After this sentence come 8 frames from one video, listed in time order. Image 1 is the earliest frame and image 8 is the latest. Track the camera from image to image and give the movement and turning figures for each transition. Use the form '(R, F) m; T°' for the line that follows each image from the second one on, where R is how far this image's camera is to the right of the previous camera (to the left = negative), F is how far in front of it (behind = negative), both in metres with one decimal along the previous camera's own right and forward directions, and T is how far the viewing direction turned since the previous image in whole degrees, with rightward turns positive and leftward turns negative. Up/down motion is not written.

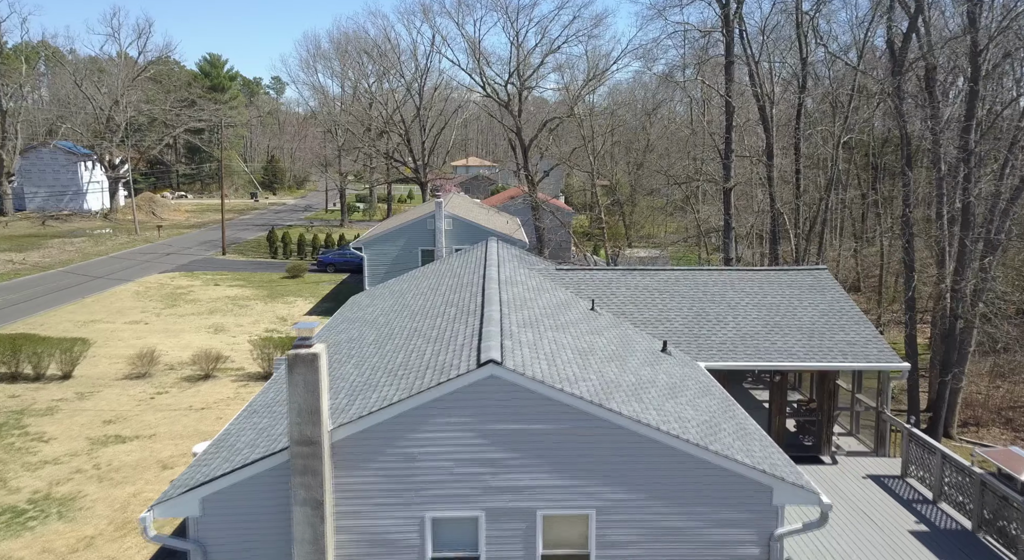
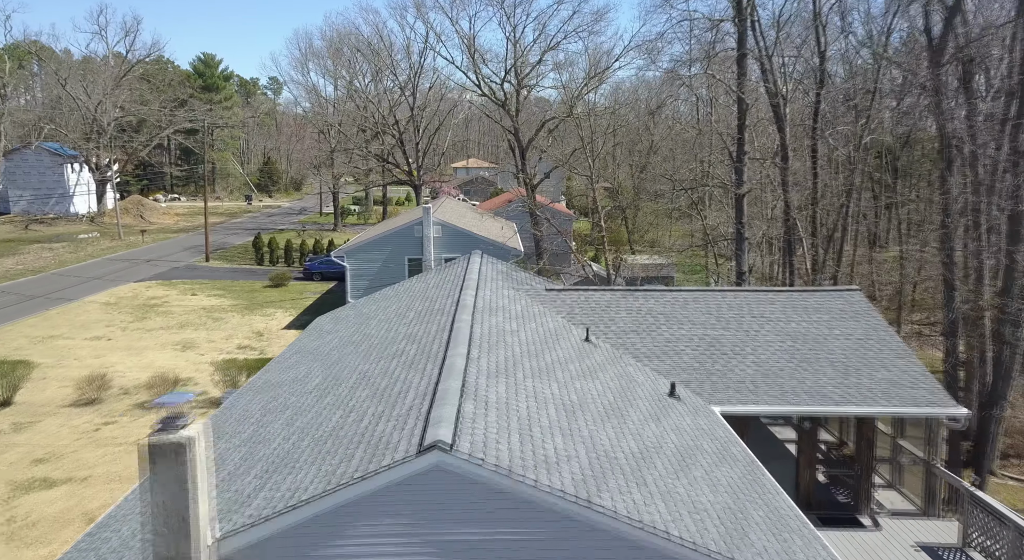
(+0.3, +2.4) m; 0°
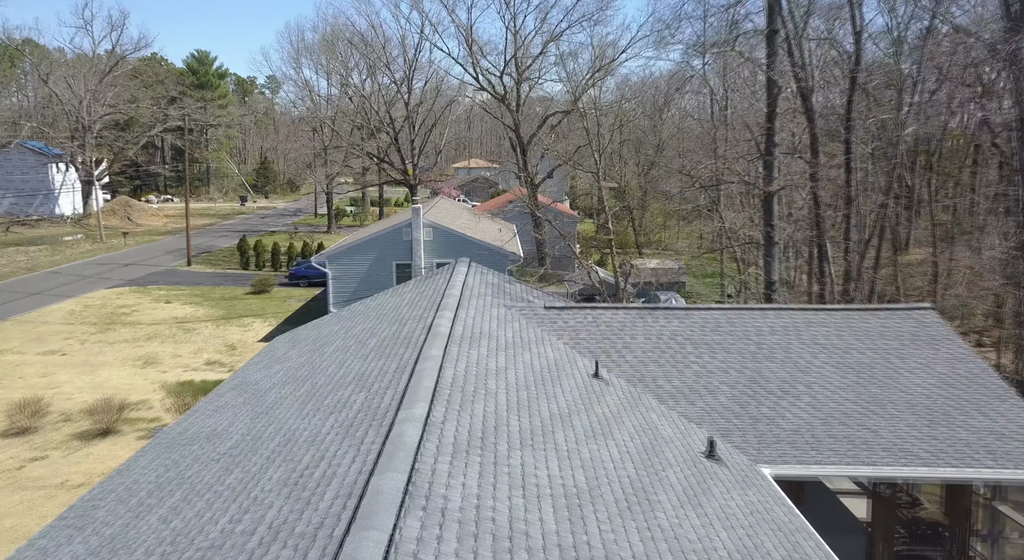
(+0.2, +2.9) m; 0°
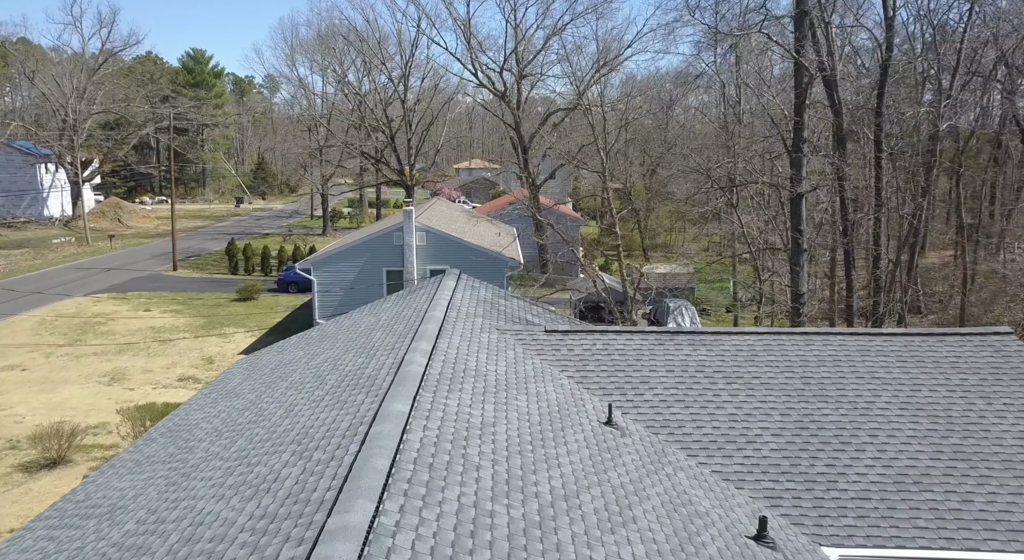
(+0.1, +2.1) m; 0°
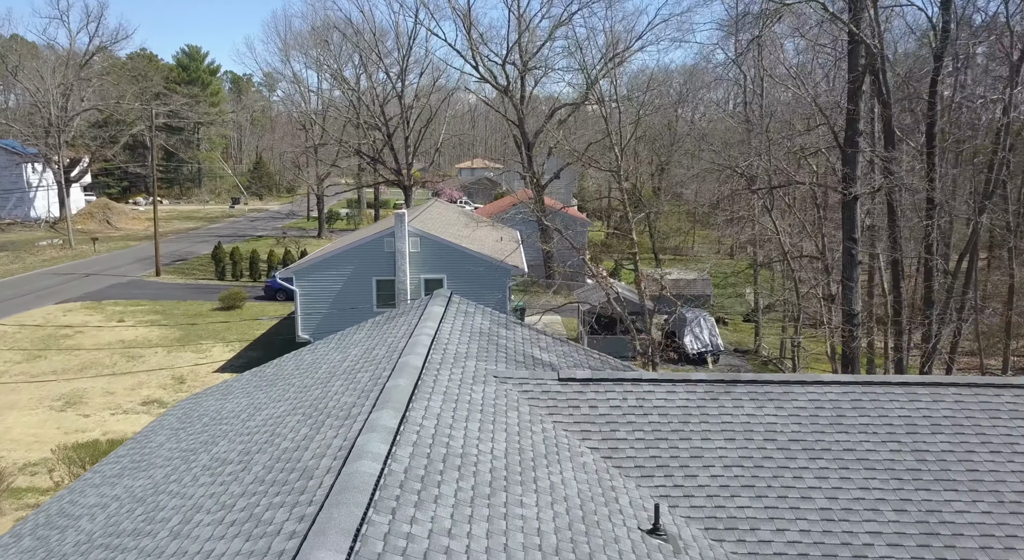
(0.0, +2.6) m; 0°
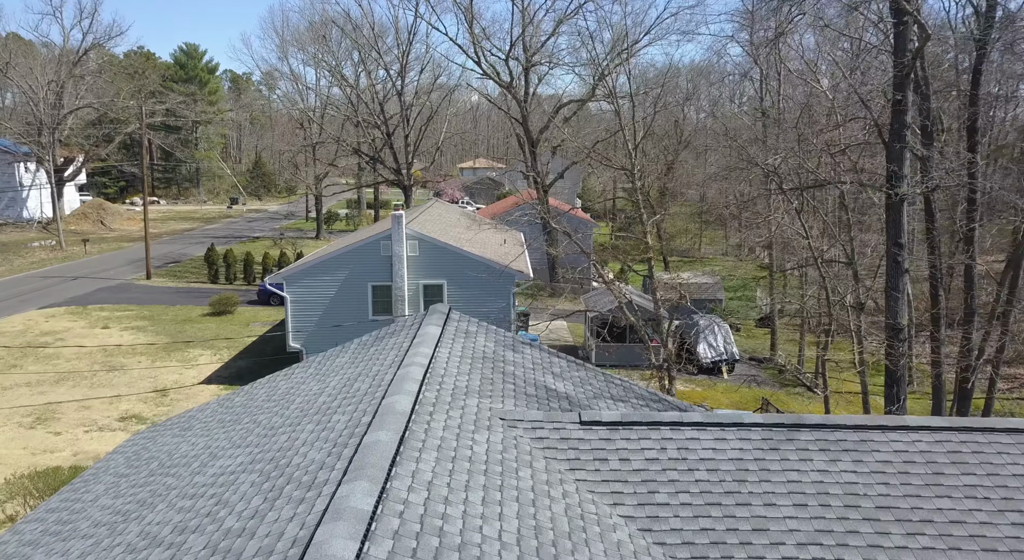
(-0.1, +1.5) m; 0°
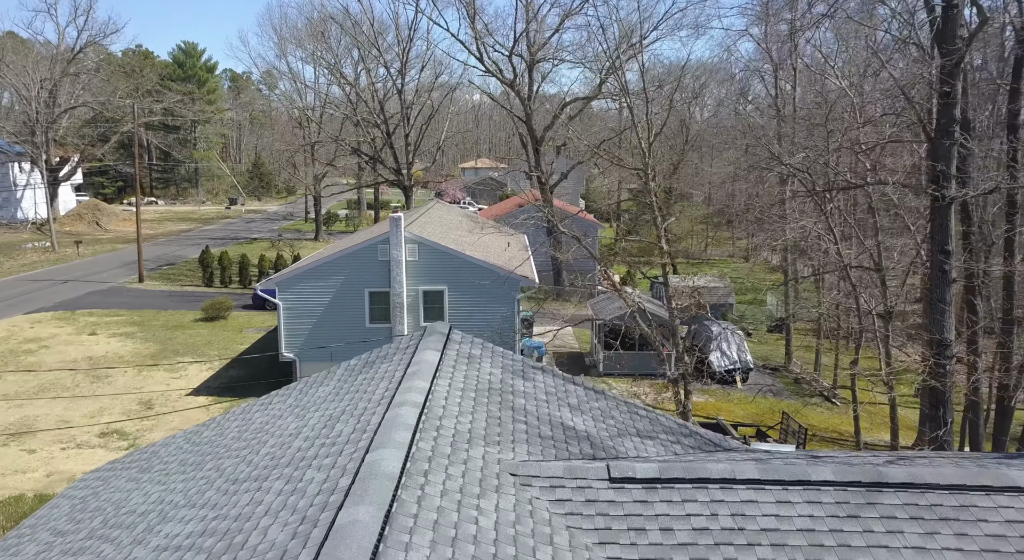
(-0.1, +1.2) m; 0°
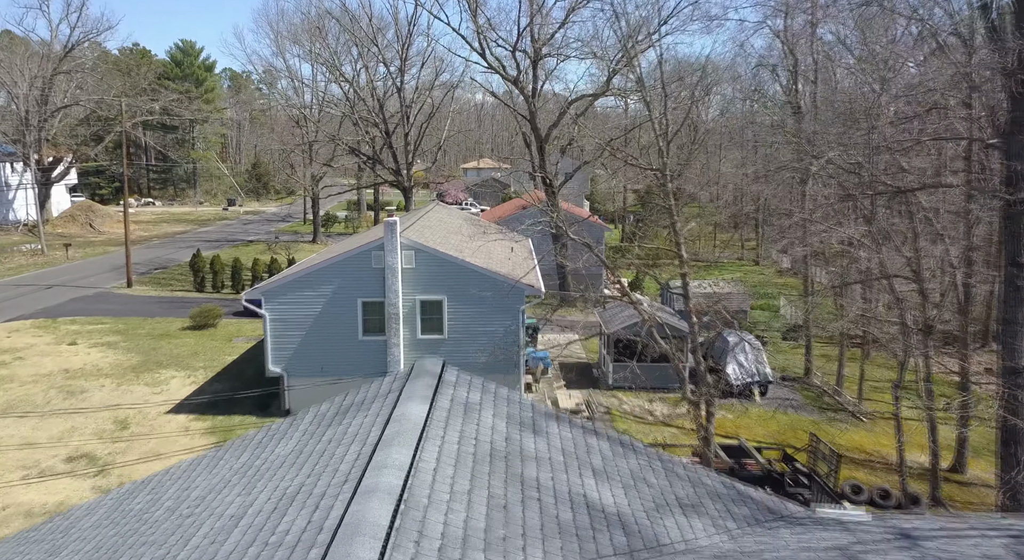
(0.0, +1.6) m; 0°
